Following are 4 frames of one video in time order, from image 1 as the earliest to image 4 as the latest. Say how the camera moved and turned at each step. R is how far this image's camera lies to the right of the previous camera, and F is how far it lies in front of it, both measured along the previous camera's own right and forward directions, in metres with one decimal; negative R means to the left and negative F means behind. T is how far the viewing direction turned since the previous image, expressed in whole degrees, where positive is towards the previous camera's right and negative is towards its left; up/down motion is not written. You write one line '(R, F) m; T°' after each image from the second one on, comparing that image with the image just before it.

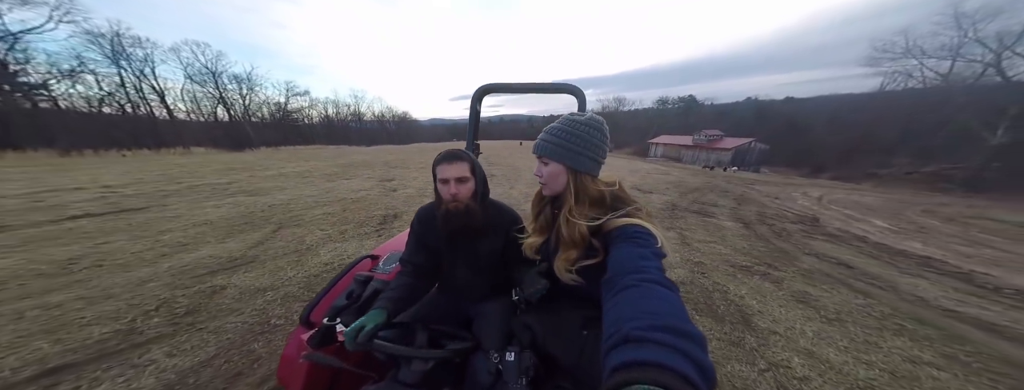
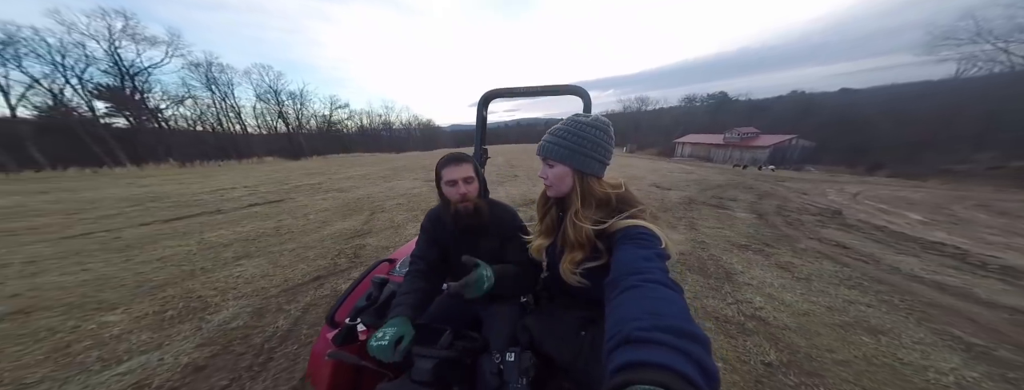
(-0.2, -1.4) m; -6°
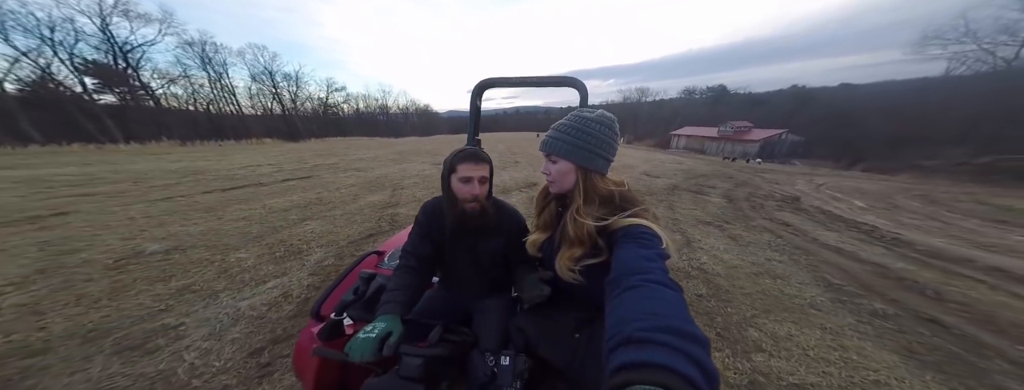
(-0.2, -1.0) m; +1°
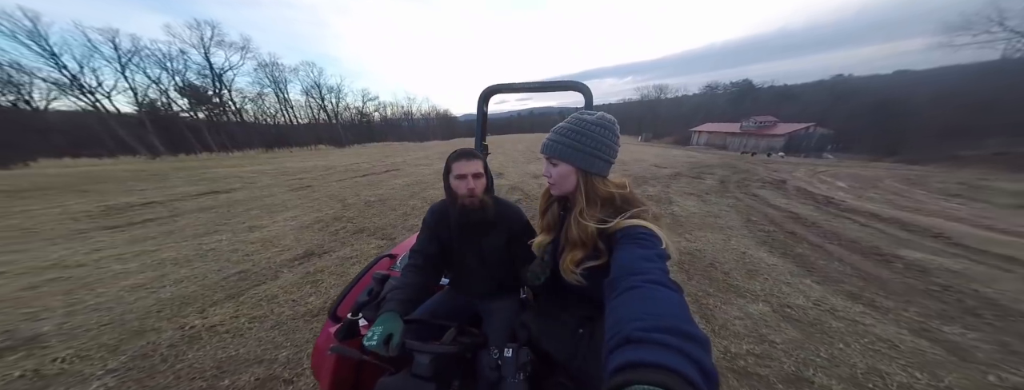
(-0.6, -2.8) m; -5°
